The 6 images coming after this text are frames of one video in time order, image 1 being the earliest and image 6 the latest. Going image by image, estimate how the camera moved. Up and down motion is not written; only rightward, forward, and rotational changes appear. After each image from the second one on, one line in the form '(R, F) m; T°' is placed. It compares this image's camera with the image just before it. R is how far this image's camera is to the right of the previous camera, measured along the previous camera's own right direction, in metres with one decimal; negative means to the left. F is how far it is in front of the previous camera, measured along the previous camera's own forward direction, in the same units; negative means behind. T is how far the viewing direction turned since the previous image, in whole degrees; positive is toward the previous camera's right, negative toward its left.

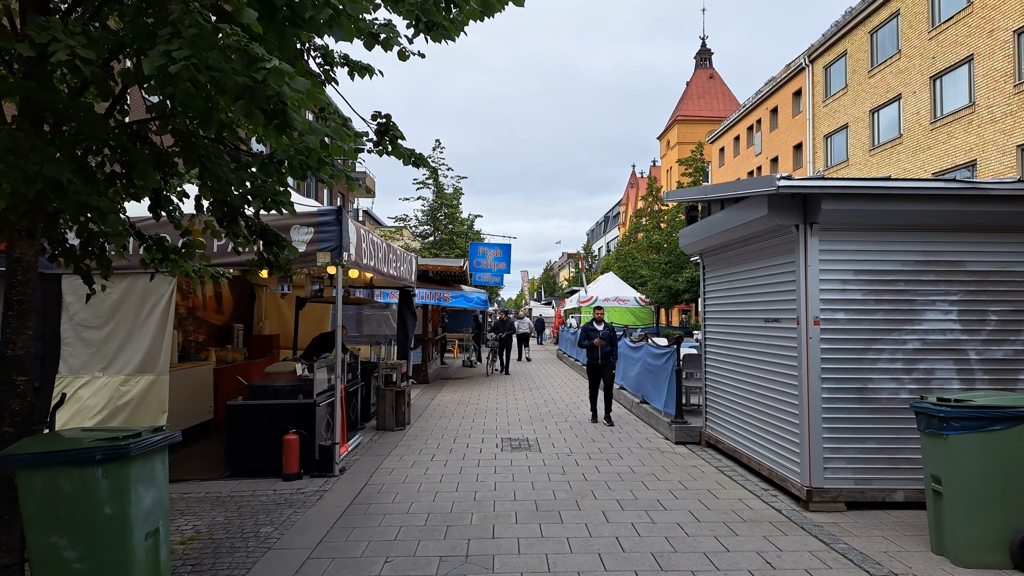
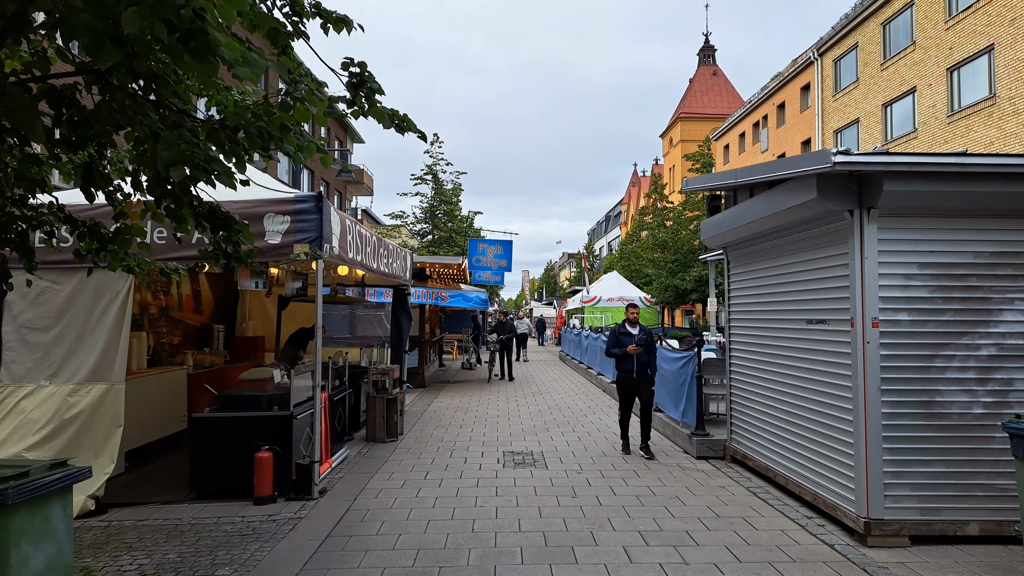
(0.0, +0.8) m; 0°
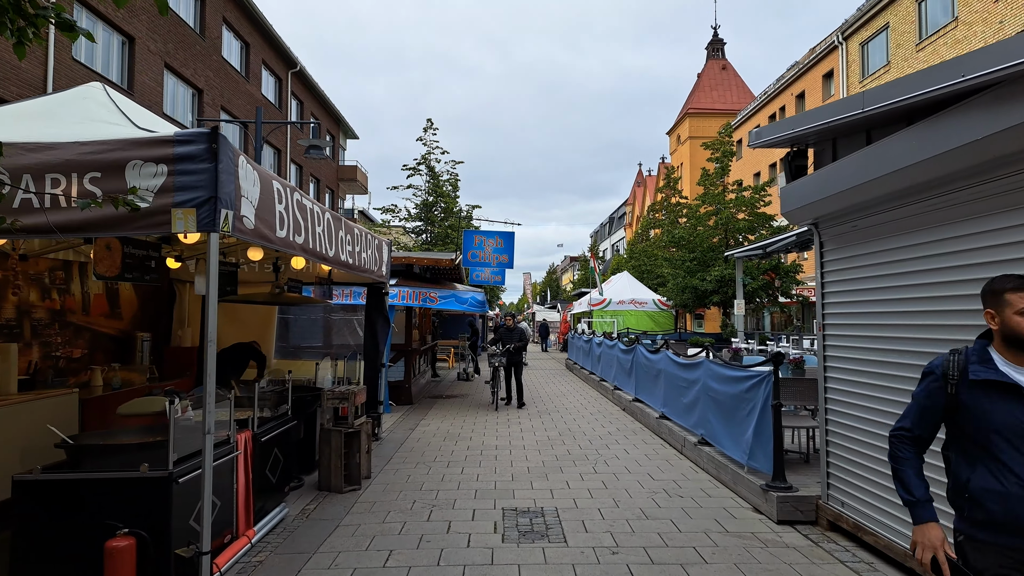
(0.0, +2.1) m; 0°
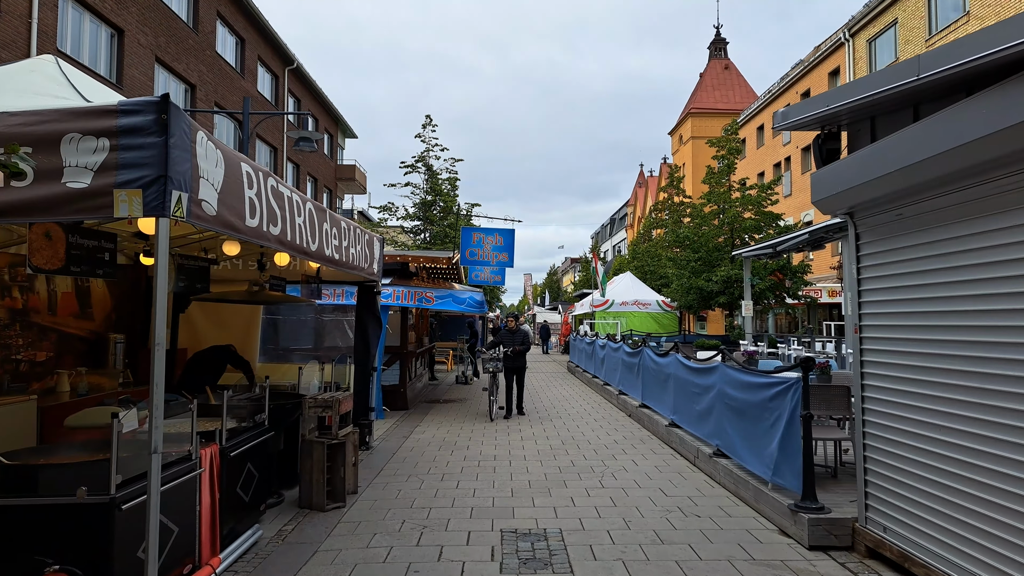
(0.0, +0.5) m; 0°
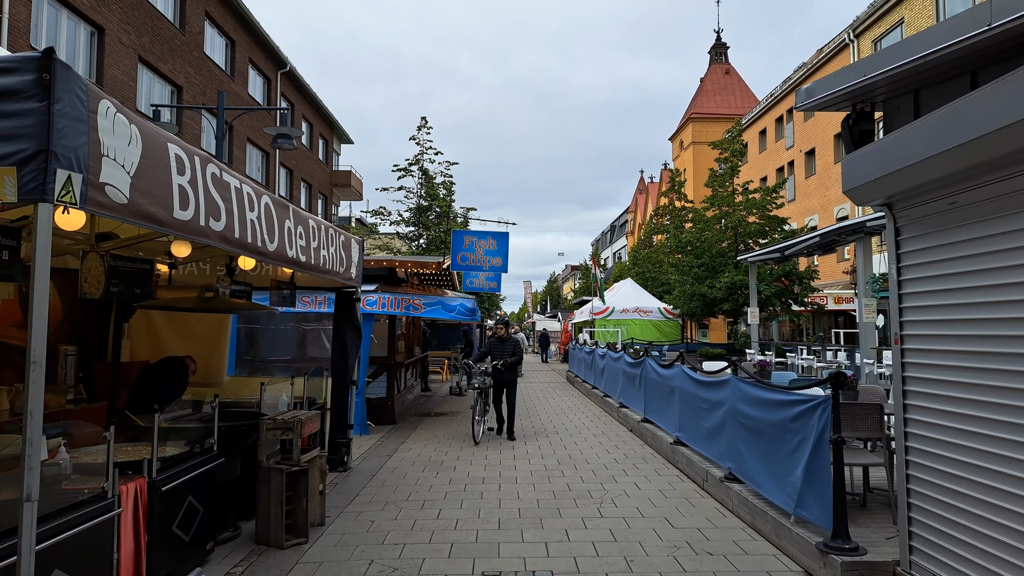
(+0.1, +0.7) m; 0°
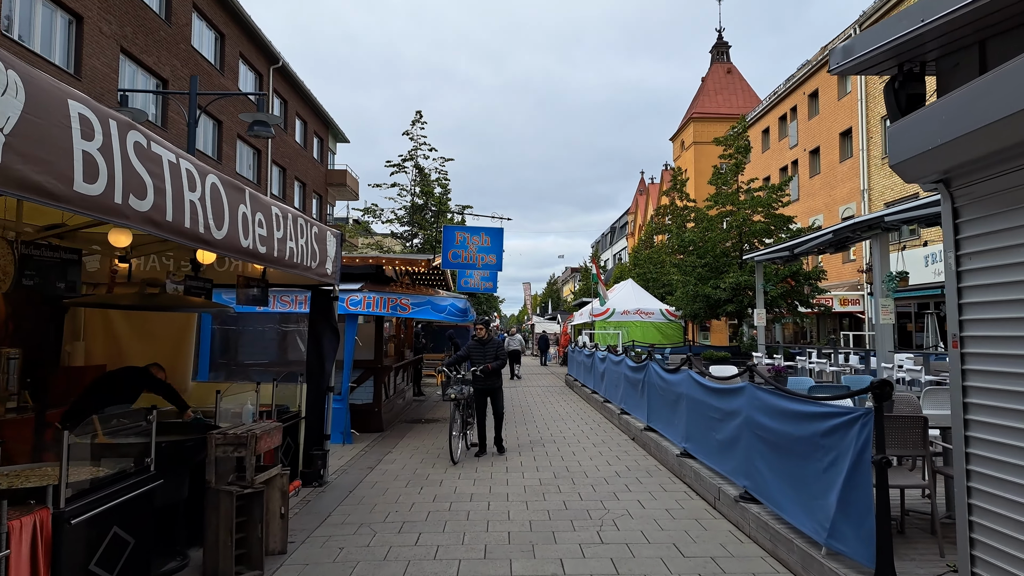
(+0.1, +0.6) m; 0°
